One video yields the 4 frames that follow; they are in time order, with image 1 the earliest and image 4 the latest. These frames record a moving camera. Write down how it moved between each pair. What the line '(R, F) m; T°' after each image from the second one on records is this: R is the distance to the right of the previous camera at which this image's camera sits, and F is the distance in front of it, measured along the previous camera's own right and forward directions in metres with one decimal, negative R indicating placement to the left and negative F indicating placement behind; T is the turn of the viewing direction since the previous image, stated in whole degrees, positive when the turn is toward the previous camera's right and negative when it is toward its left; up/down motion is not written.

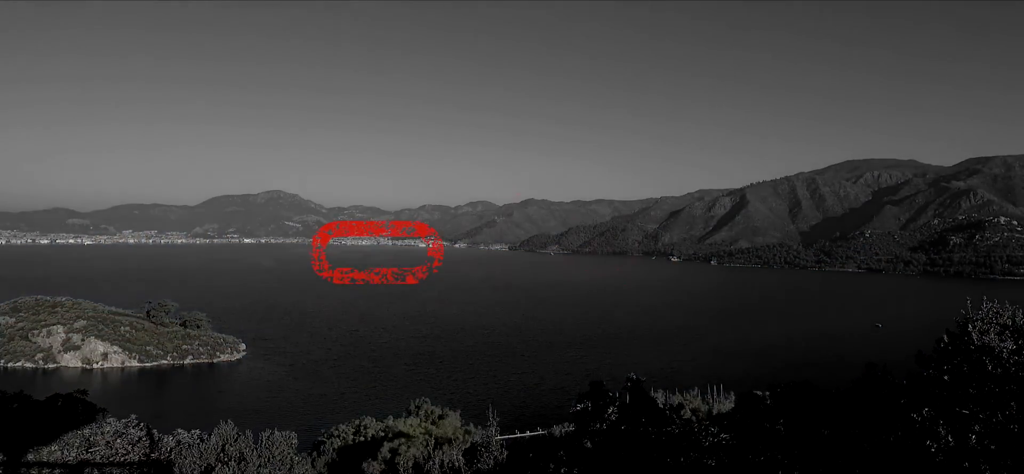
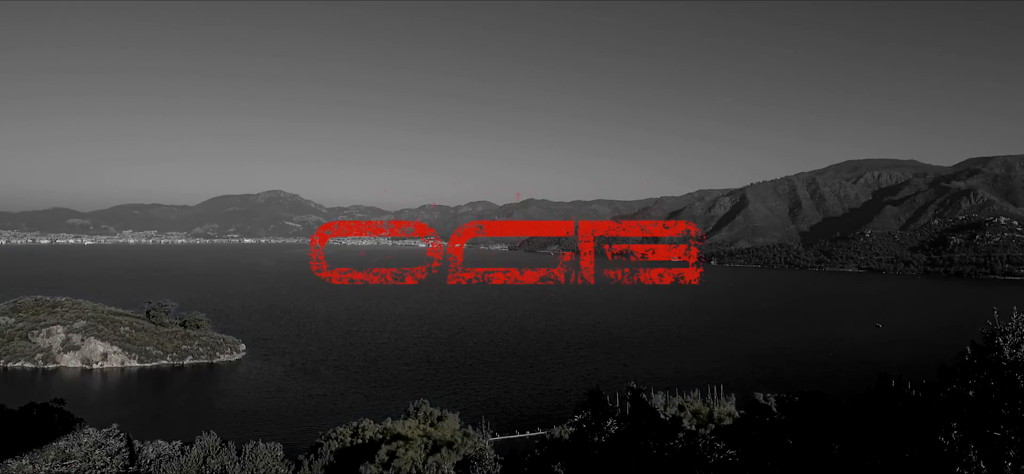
(+0.1, +0.3) m; 0°
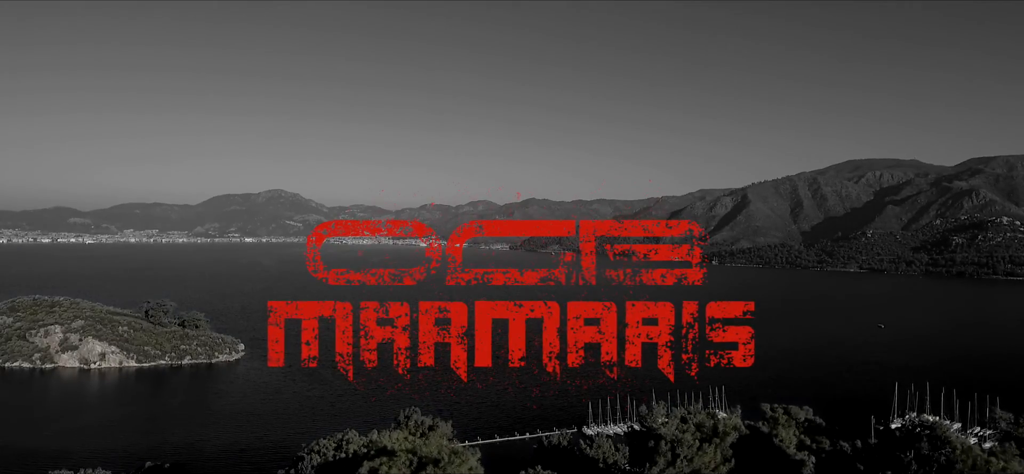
(+0.4, +1.8) m; 0°
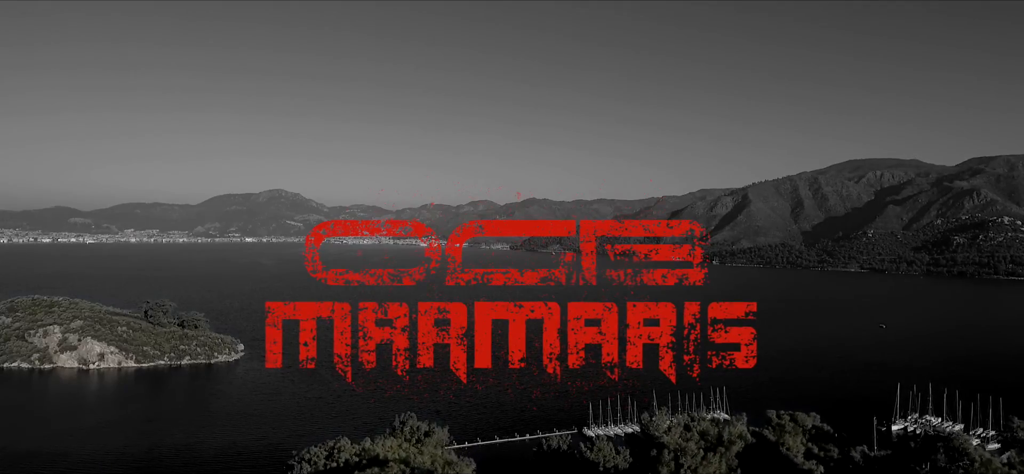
(+0.2, +1.1) m; 0°
